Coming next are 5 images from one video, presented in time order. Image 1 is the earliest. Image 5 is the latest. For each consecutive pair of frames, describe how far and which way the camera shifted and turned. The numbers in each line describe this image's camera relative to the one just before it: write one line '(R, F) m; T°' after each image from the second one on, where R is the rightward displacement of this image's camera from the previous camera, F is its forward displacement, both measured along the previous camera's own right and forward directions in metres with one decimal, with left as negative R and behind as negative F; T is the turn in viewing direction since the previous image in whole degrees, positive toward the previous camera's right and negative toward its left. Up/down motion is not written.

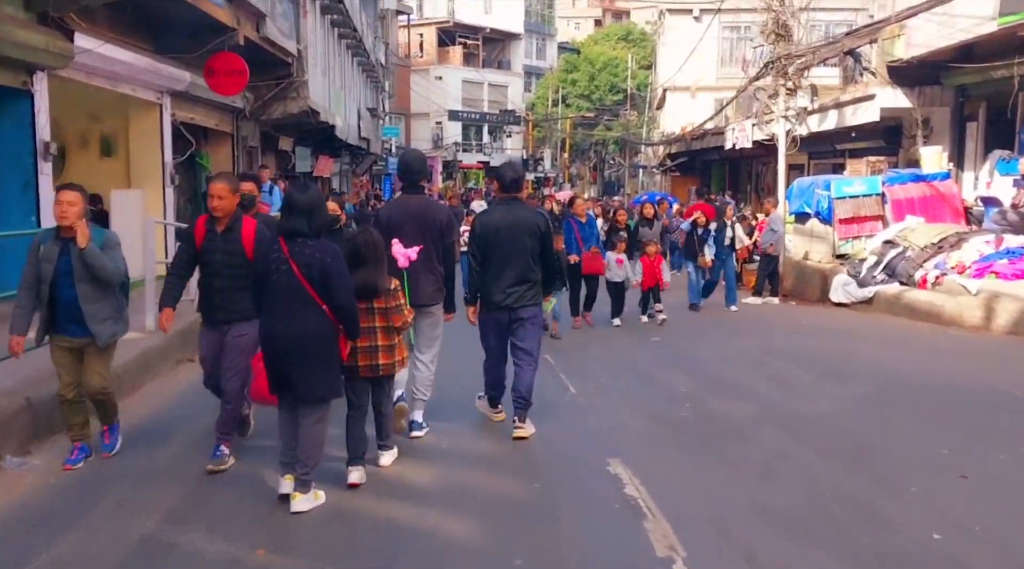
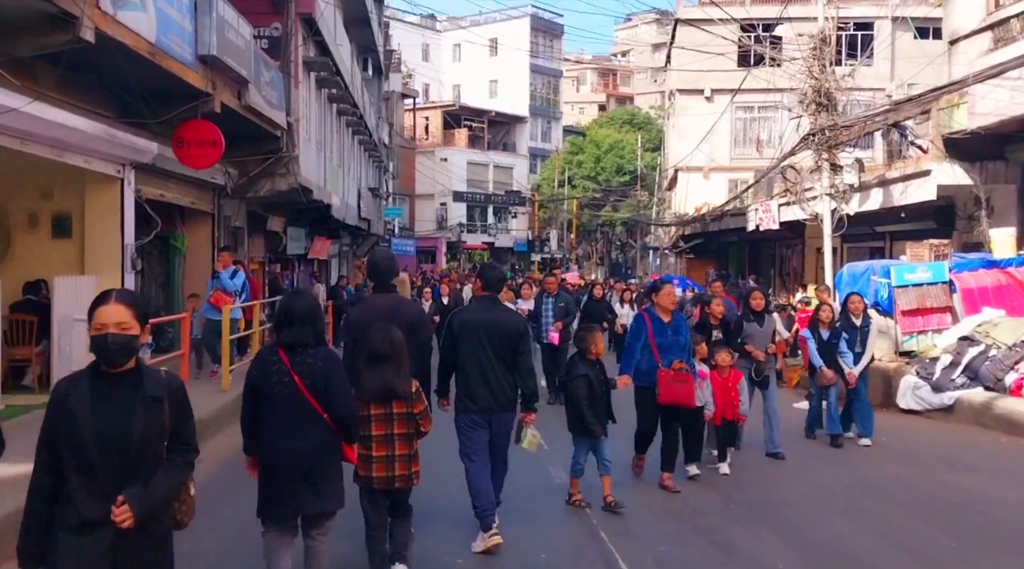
(-0.1, +2.0) m; 0°
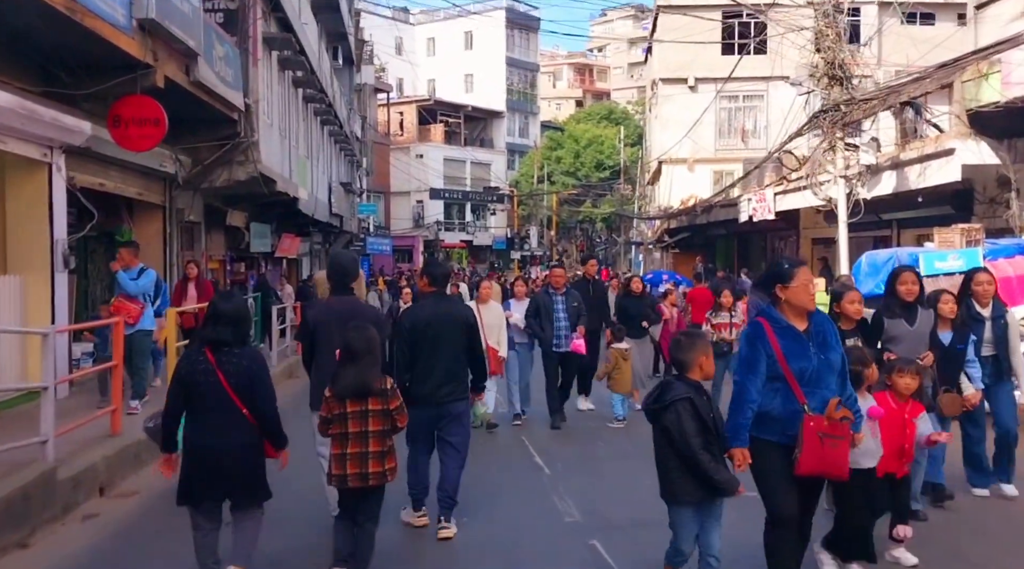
(-0.1, +1.5) m; +1°
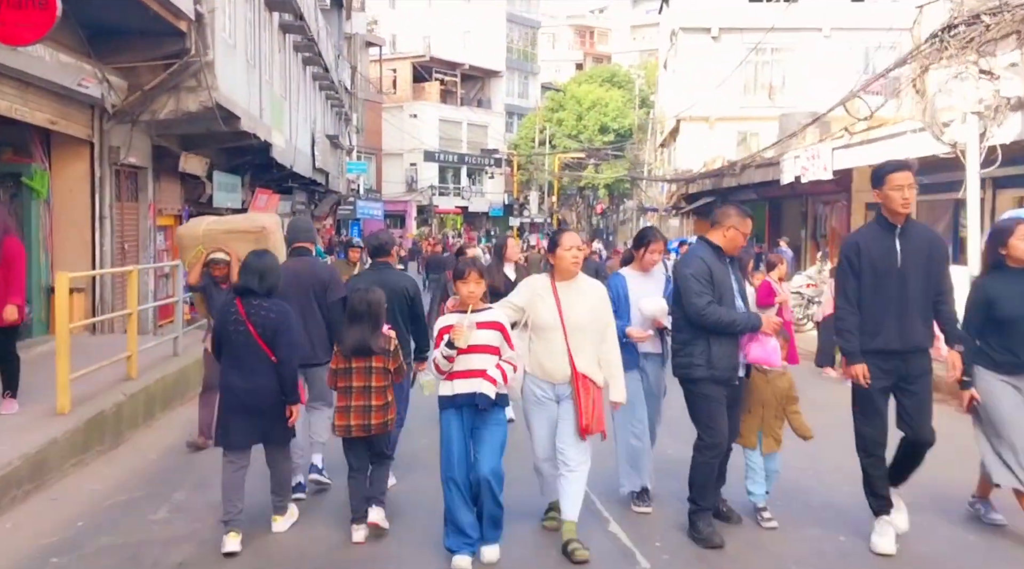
(-0.4, +3.3) m; +1°
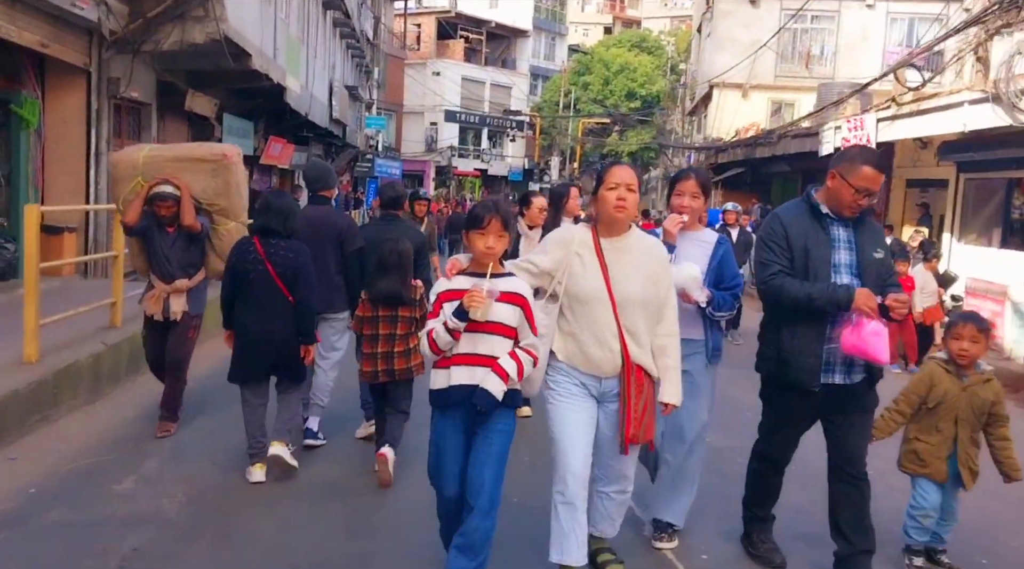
(-0.1, +0.9) m; -1°
